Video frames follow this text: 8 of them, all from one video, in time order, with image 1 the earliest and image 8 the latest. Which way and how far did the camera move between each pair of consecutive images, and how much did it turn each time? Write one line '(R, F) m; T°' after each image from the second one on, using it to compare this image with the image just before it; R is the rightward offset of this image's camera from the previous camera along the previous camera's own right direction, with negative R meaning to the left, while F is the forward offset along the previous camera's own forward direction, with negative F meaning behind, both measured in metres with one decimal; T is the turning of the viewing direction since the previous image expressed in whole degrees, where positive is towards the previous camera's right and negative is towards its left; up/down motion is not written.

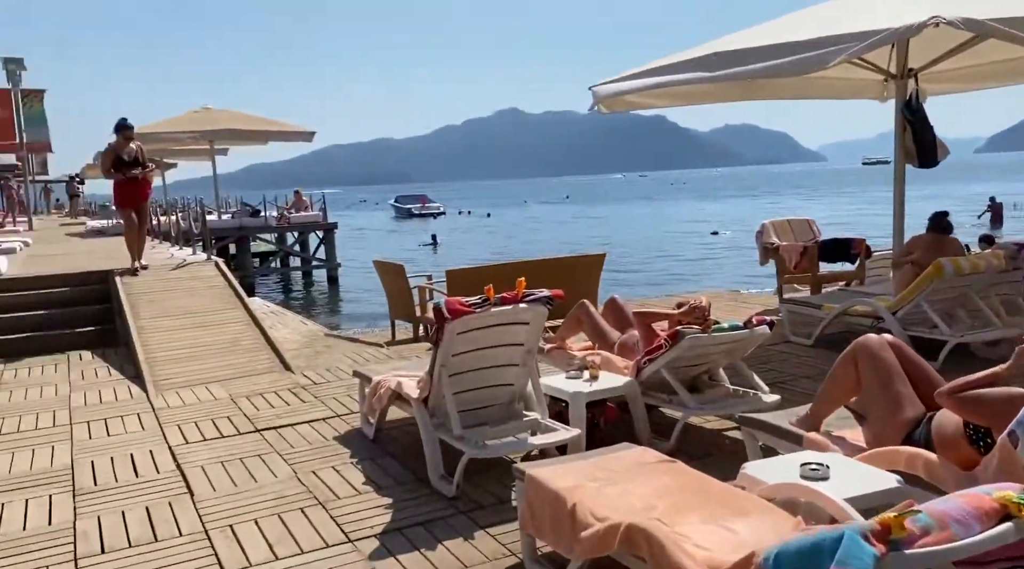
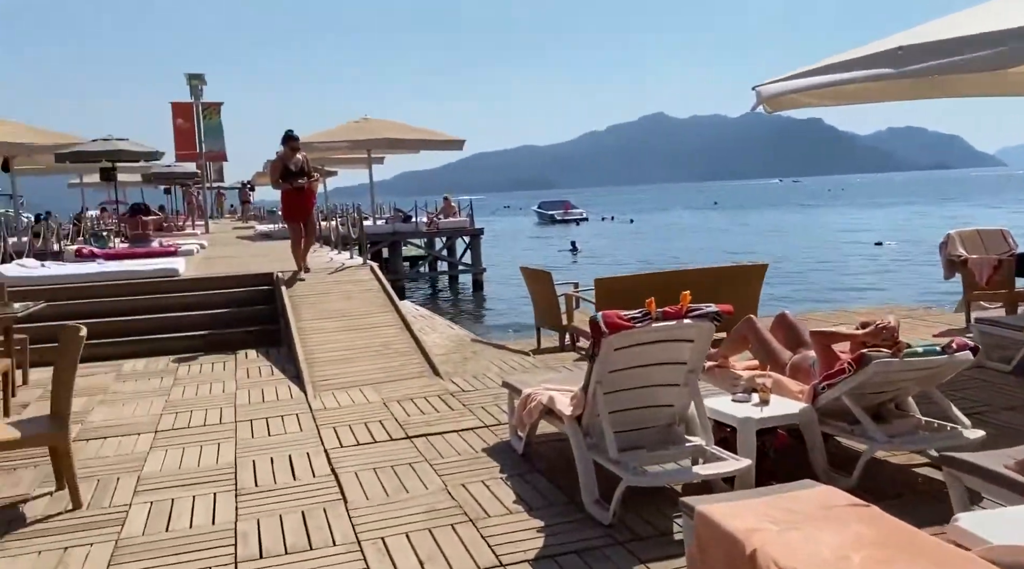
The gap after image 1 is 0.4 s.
(-0.1, +0.2) m; -10°
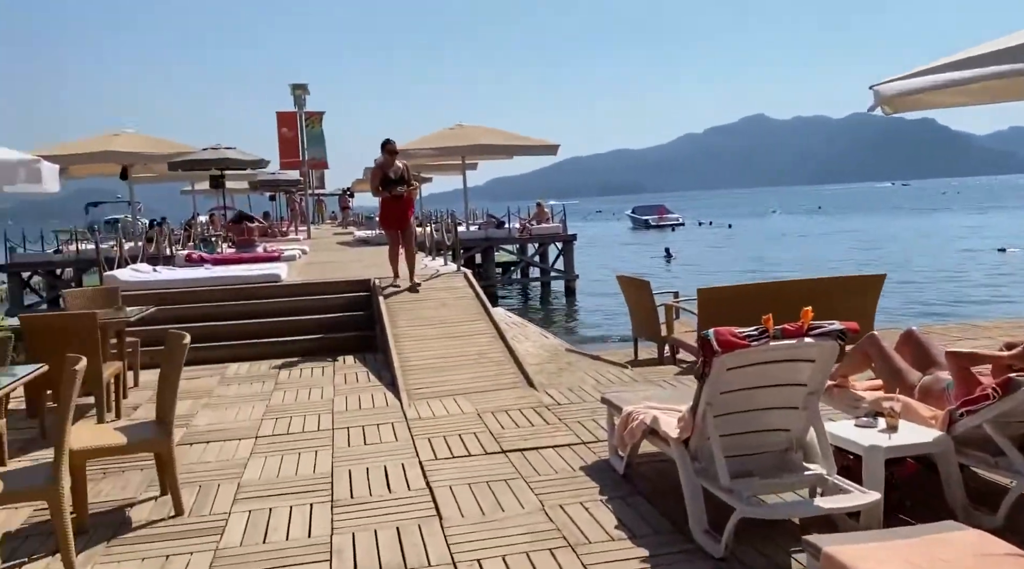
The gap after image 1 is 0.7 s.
(0.0, +0.2) m; -6°
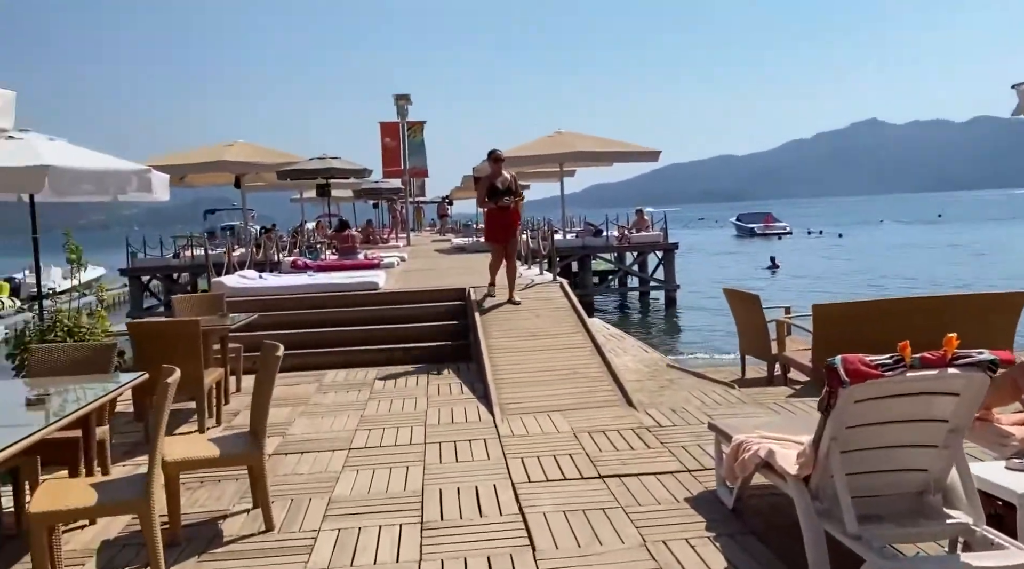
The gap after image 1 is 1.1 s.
(0.0, +0.2) m; -7°
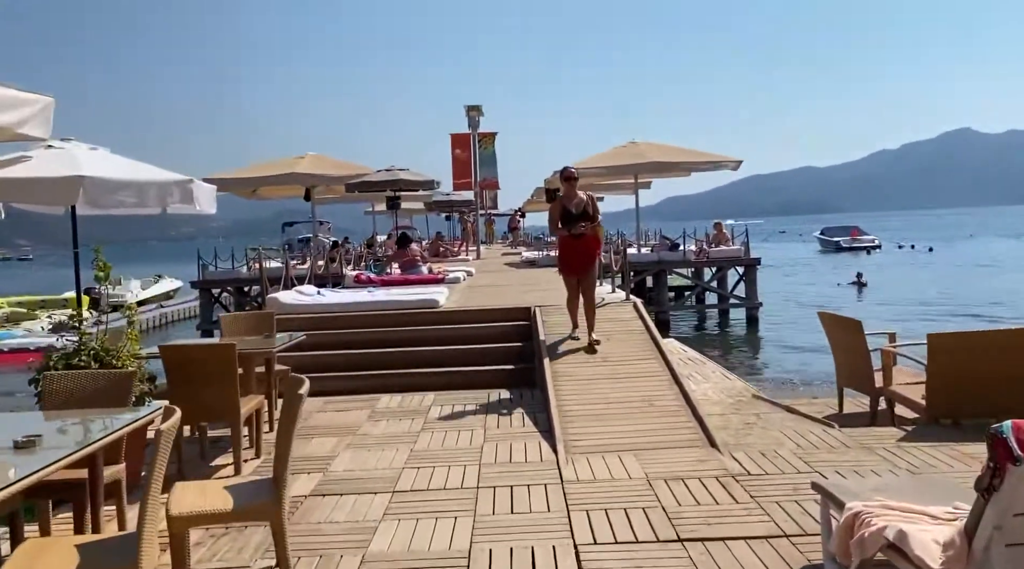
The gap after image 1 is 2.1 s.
(0.0, +0.7) m; -5°
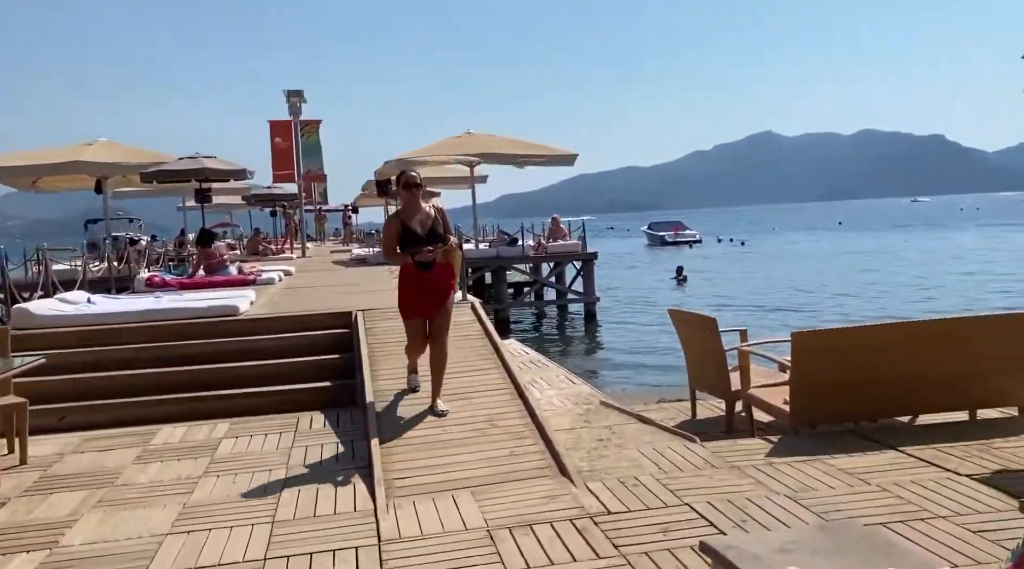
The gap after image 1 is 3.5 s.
(+0.2, +1.2) m; +11°
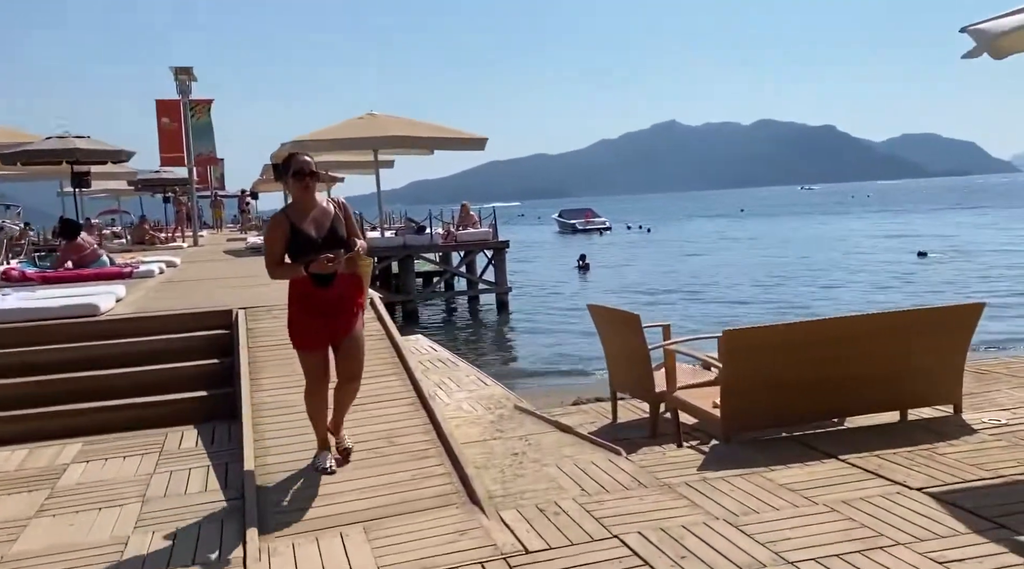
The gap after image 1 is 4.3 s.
(+0.1, +0.7) m; +6°
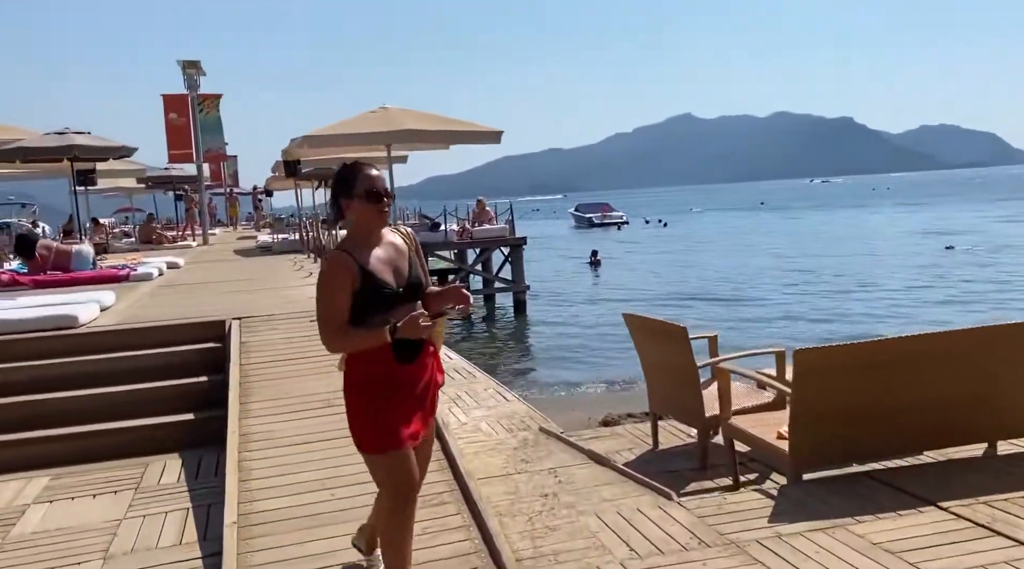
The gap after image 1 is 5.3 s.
(-0.1, +0.8) m; -1°
